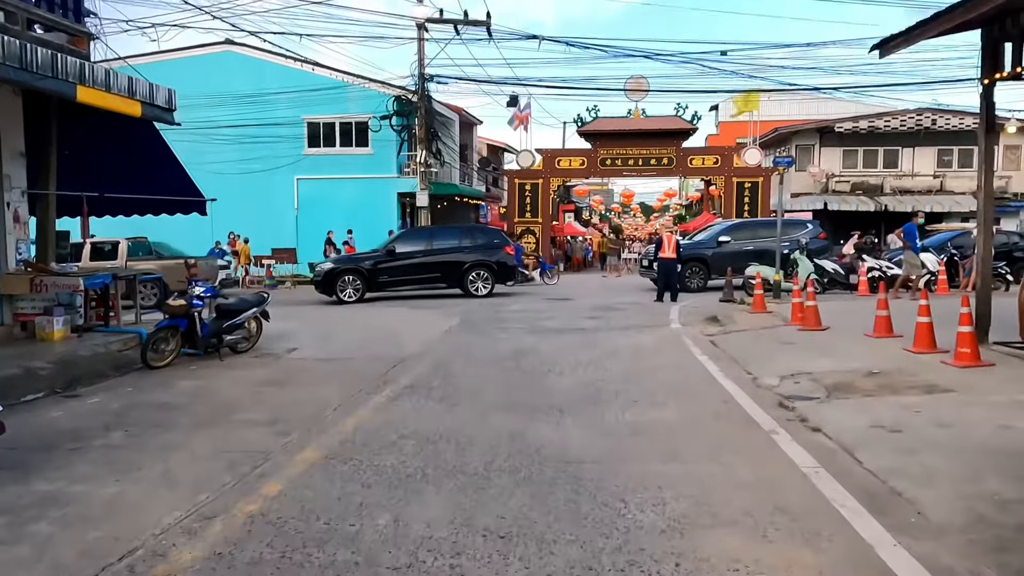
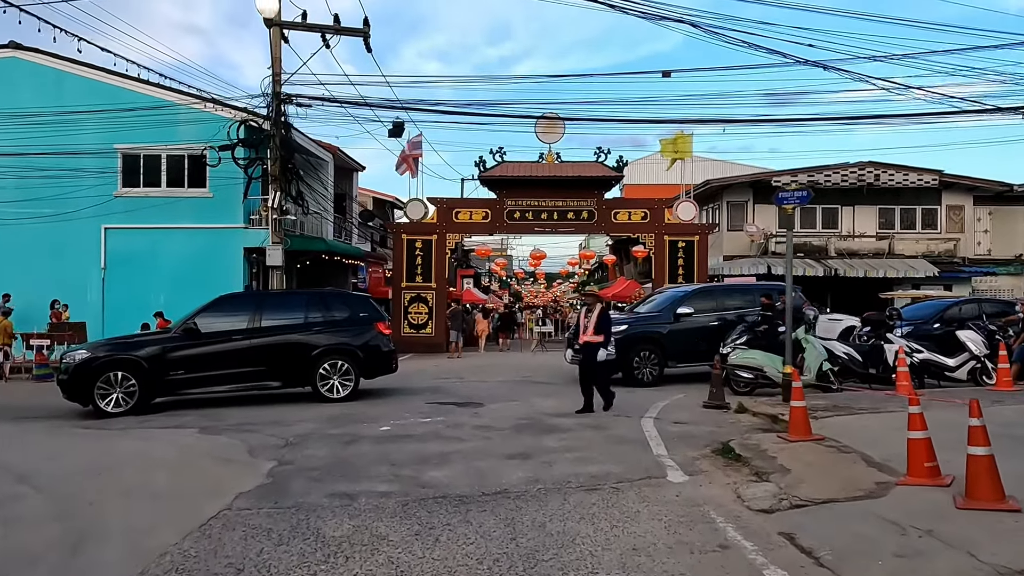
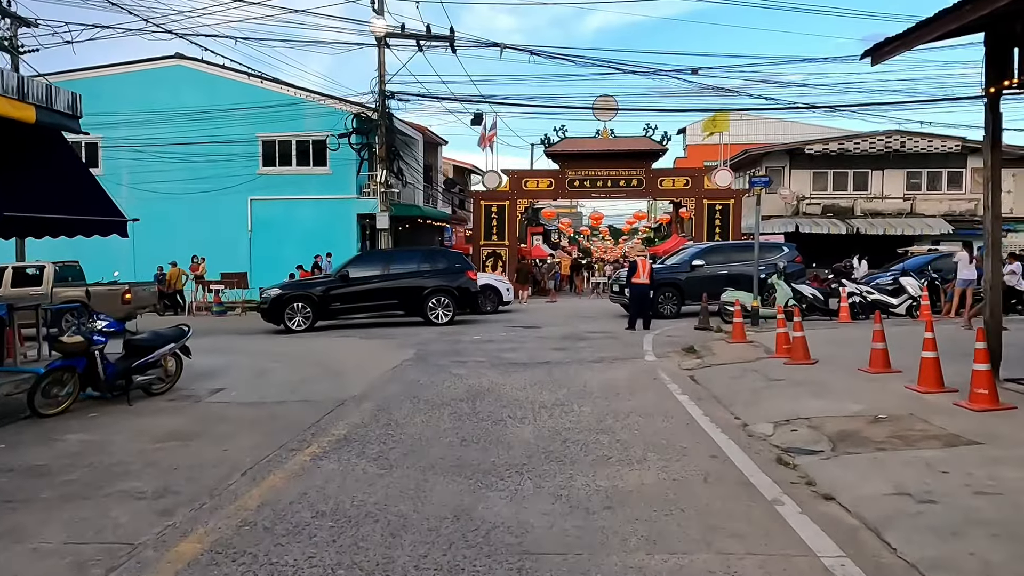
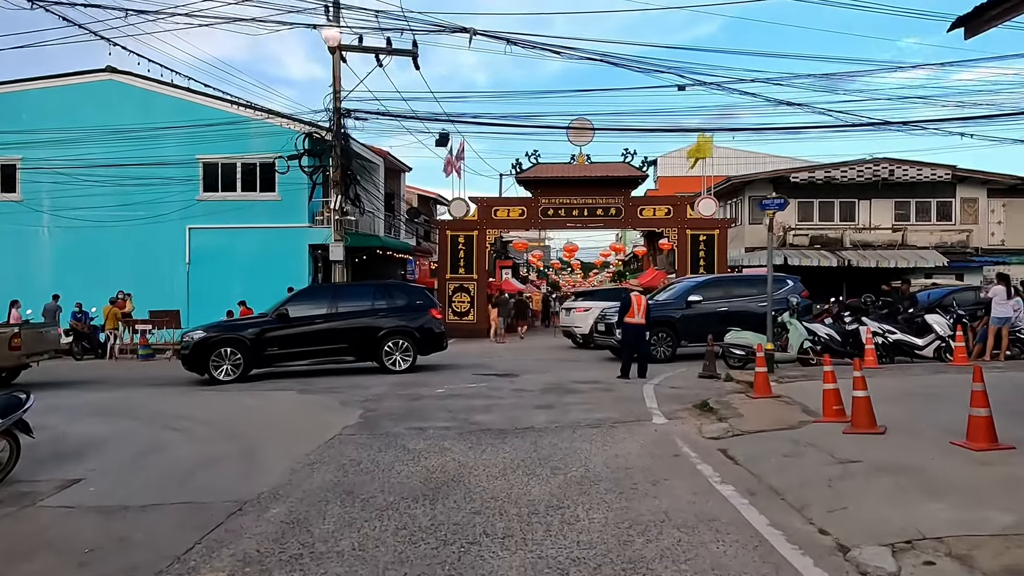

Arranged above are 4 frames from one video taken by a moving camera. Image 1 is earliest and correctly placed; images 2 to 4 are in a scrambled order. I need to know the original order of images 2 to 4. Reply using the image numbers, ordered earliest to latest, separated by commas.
3, 4, 2
